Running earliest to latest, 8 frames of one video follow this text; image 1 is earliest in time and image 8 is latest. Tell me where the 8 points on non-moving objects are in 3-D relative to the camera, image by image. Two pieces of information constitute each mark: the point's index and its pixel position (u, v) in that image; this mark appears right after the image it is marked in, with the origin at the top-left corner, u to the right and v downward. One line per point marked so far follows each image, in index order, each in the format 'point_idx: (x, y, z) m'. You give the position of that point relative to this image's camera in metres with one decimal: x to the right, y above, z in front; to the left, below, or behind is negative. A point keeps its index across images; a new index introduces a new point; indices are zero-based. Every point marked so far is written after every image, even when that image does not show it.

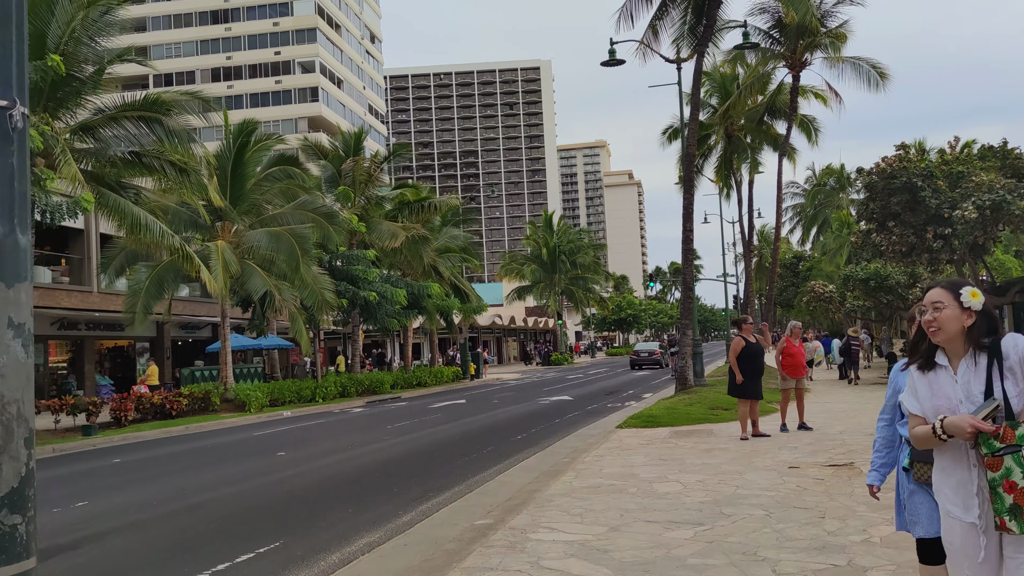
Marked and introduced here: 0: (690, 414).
0: (+2.6, -1.9, +14.1) m
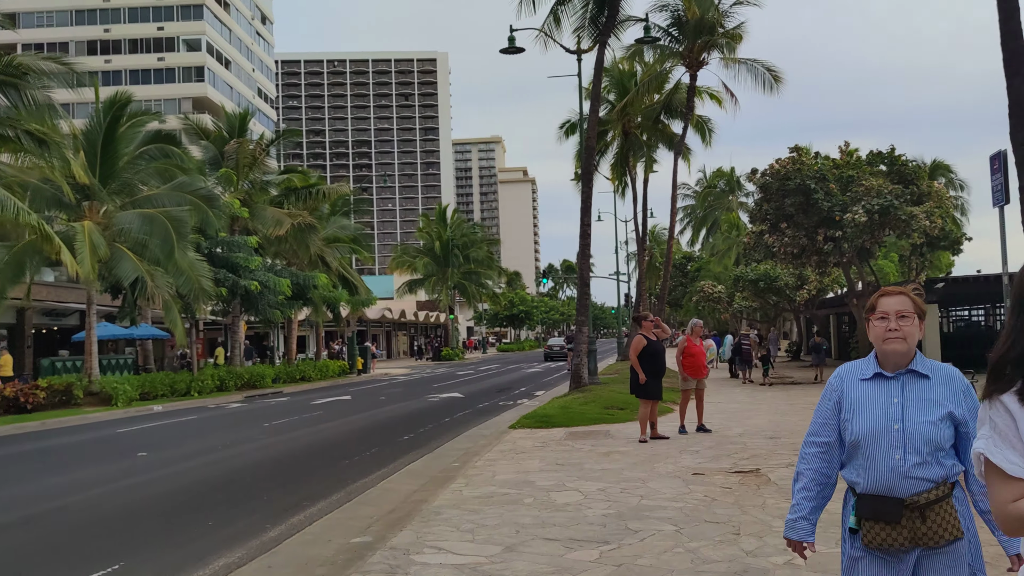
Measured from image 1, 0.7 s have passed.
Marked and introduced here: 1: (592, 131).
0: (+1.0, -1.8, +13.5) m
1: (+1.6, +3.2, +19.3) m
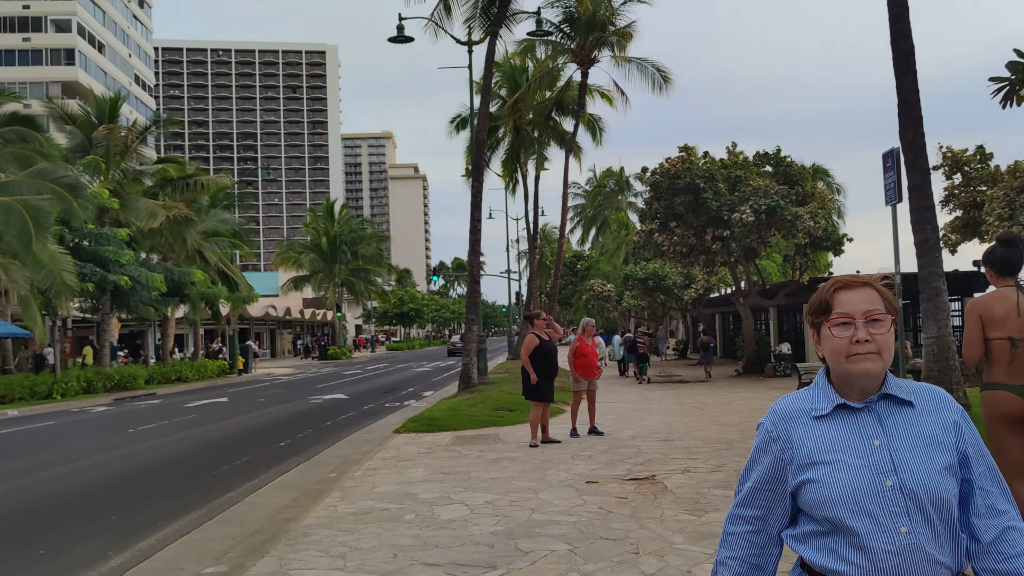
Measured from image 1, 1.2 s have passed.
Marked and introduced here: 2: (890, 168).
0: (-0.5, -1.8, +13.0) m
1: (-0.6, +3.2, +18.8) m
2: (+3.5, +1.1, +8.7) m
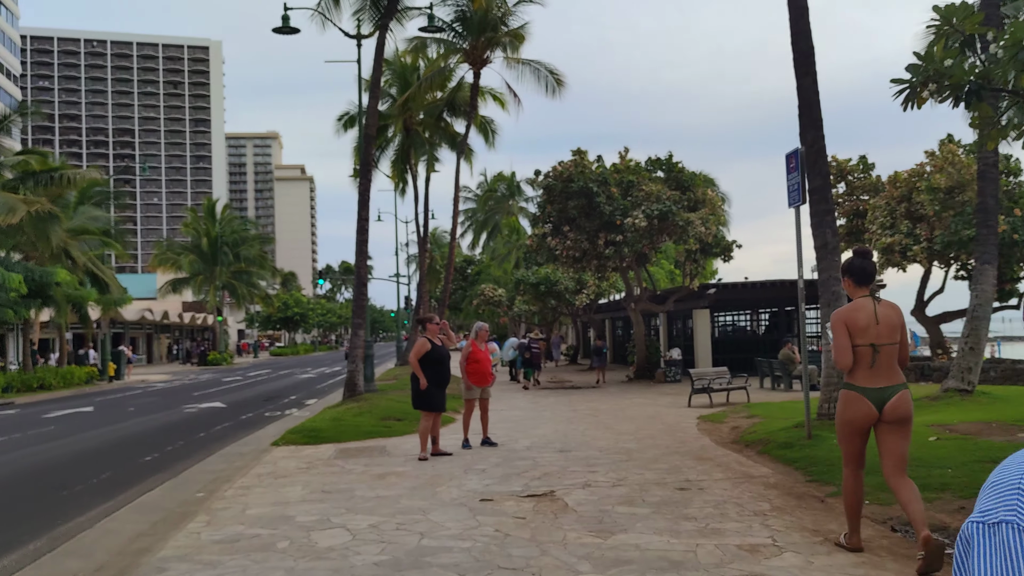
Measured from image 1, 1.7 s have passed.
0: (-2.0, -1.8, +12.3) m
1: (-2.7, +3.2, +18.0) m
2: (+2.5, +1.1, +8.5) m
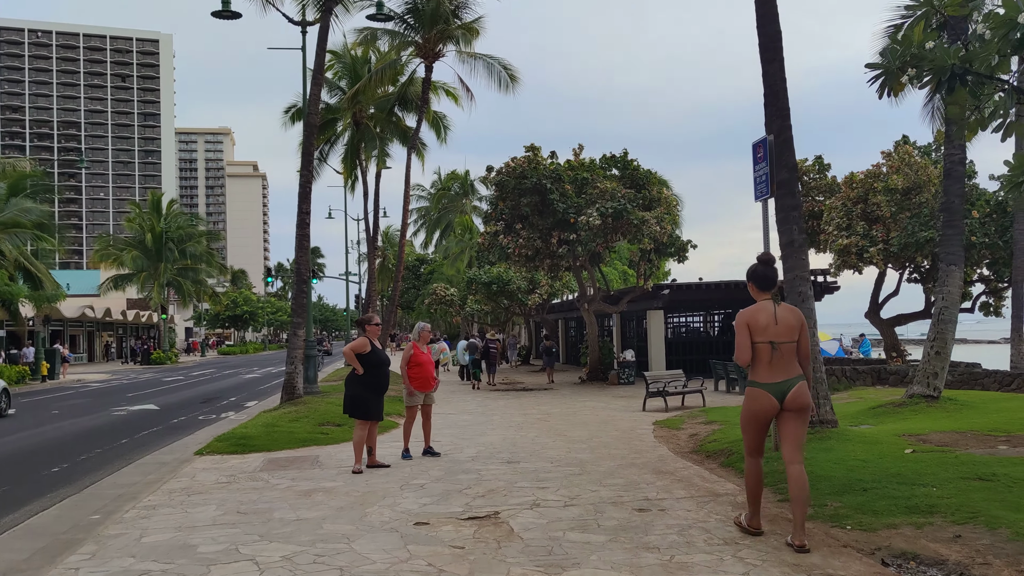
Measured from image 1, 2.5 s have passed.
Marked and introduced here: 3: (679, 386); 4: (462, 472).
0: (-2.6, -1.7, +11.4) m
1: (-3.6, +3.2, +17.1) m
2: (+2.1, +1.1, +7.9) m
3: (+2.8, -1.7, +16.2) m
4: (-0.4, -1.6, +8.1) m
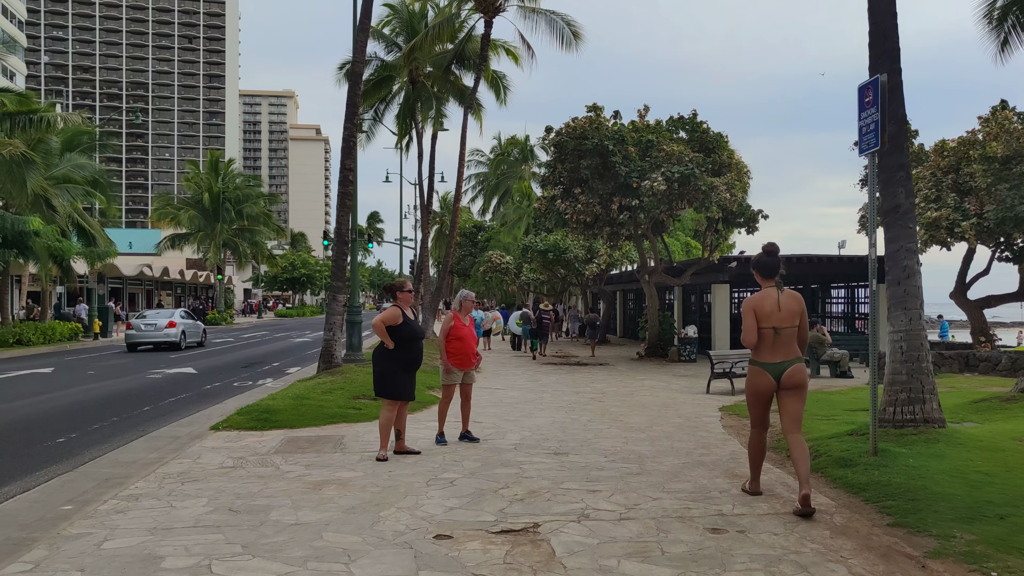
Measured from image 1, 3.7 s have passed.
0: (-2.1, -1.3, +10.5) m
1: (-2.5, +3.8, +16.1) m
2: (+2.4, +1.3, +6.5) m
3: (+3.7, -1.3, +14.9) m
4: (-0.1, -1.3, +7.0) m
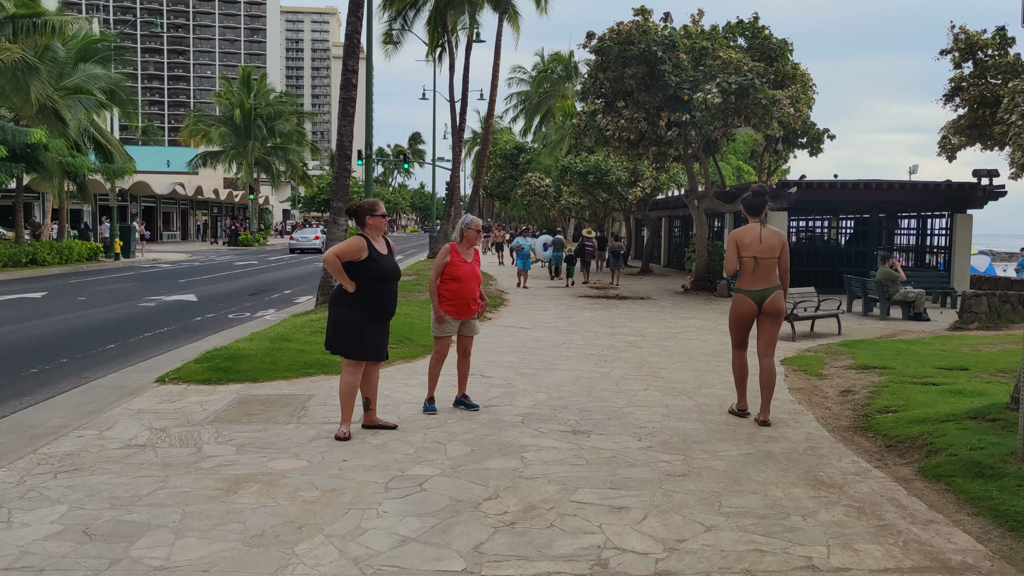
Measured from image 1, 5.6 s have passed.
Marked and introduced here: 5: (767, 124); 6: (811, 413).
0: (-1.9, -0.6, +8.7) m
1: (-2.0, +5.0, +13.9) m
2: (+2.5, +1.6, +4.4) m
3: (+4.0, -0.3, +12.9) m
4: (-0.1, -0.9, +5.2) m
5: (+4.8, +3.1, +17.8) m
6: (+2.1, -0.9, +6.7) m
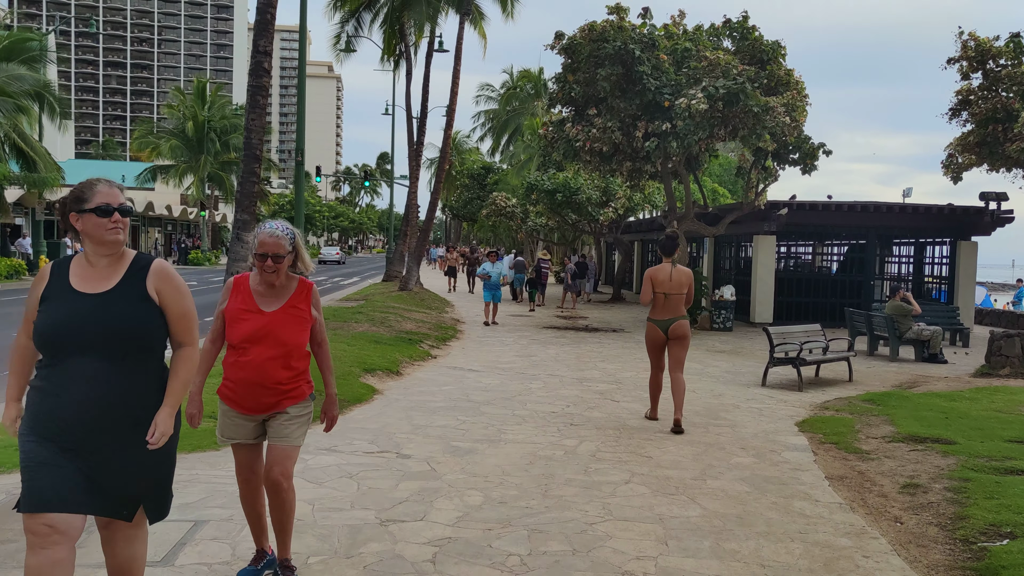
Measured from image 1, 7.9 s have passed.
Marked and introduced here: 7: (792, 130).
0: (-2.4, -0.8, +6.3) m
1: (-2.6, +4.6, +11.7) m
2: (+2.2, +1.4, +2.2) m
3: (+3.4, -0.7, +10.7) m
4: (-0.4, -1.1, +2.8) m
5: (+4.1, +2.5, +15.7) m
6: (+1.7, -1.1, +4.4) m
7: (+4.6, +2.6, +15.6) m
